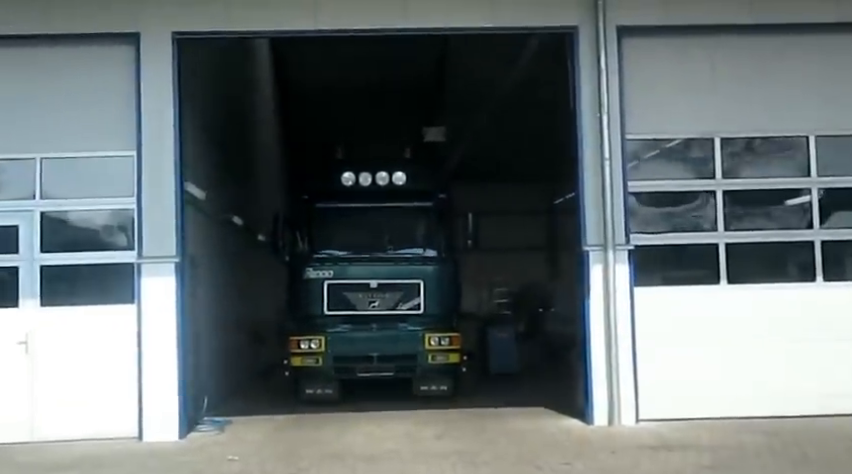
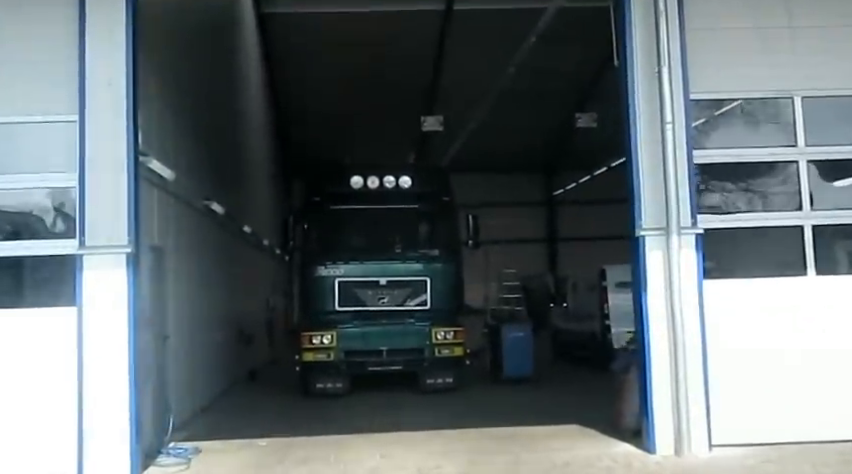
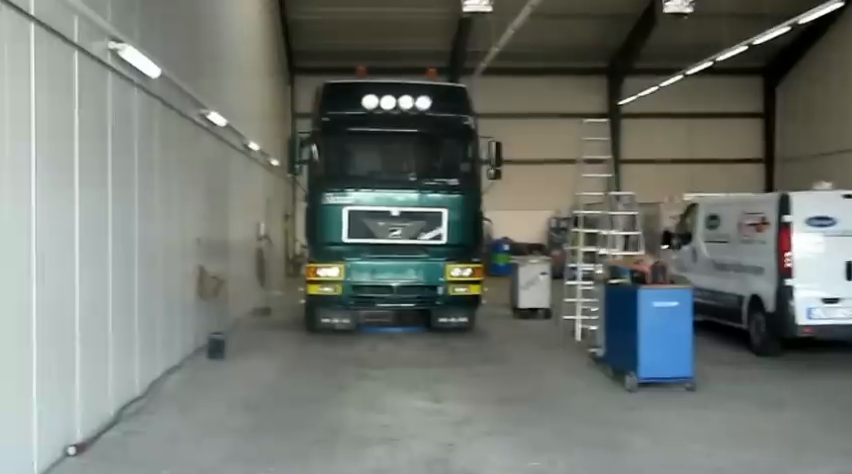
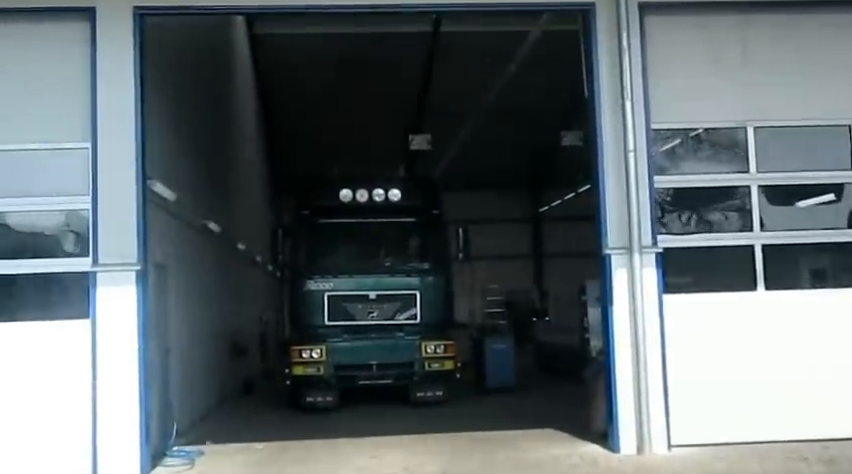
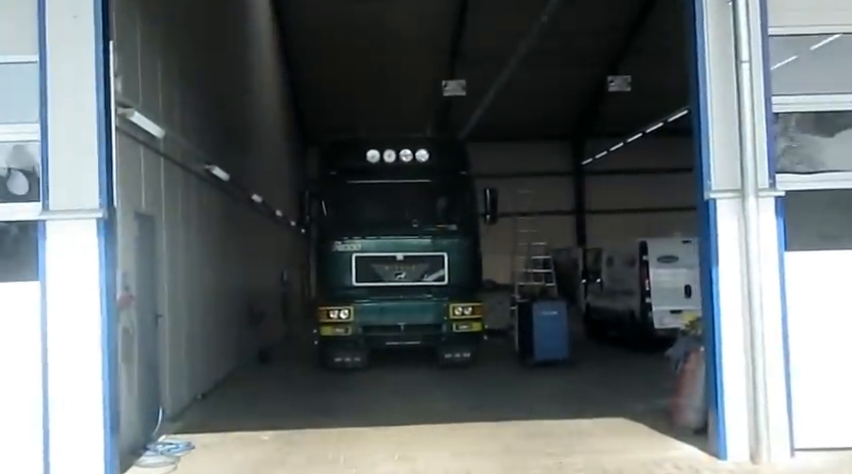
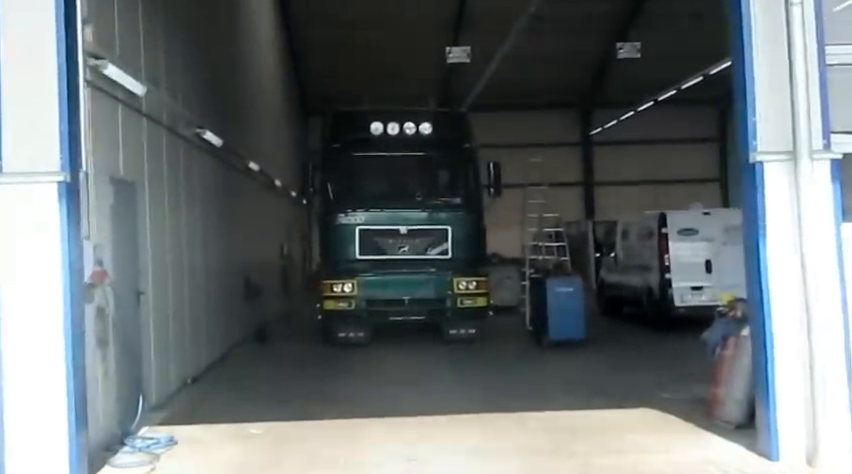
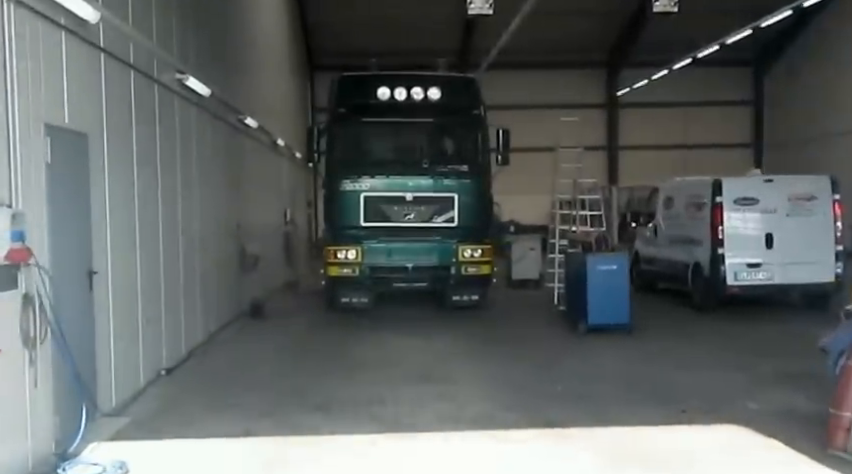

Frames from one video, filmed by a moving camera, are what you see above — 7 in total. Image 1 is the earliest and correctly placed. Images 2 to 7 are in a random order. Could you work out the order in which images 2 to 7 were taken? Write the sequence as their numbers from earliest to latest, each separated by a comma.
4, 2, 5, 6, 7, 3
